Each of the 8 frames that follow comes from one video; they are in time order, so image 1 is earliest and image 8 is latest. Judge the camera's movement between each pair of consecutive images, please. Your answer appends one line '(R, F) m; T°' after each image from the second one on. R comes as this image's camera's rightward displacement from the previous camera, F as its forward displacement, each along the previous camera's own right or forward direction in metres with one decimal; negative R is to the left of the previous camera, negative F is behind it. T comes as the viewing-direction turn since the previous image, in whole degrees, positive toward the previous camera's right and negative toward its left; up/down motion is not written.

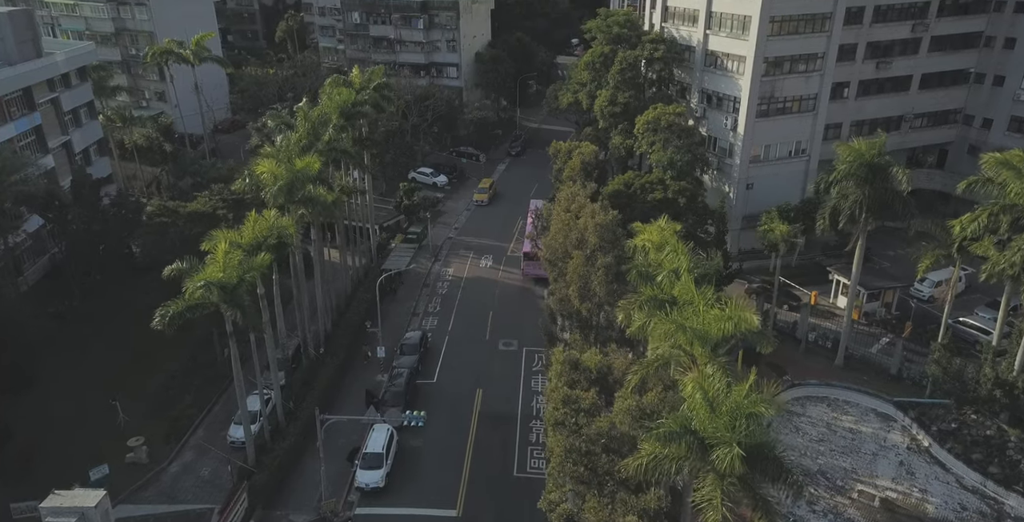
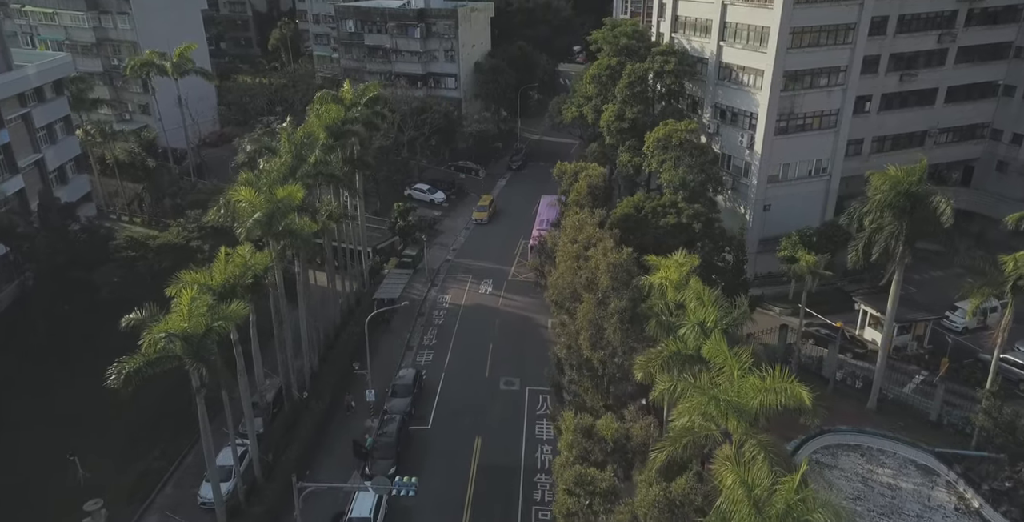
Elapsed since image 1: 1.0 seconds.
(-0.1, +2.8) m; 0°
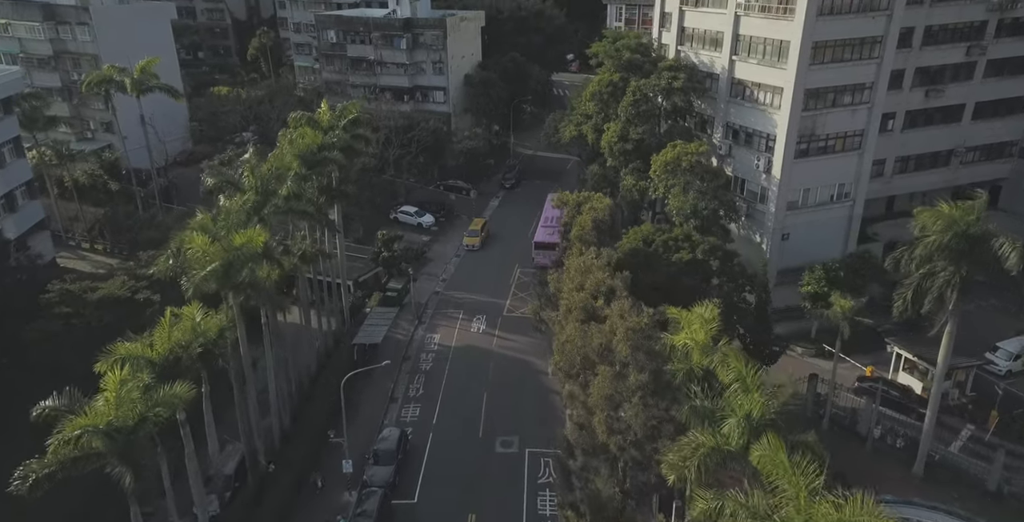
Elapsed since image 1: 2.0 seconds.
(-0.3, +3.8) m; +1°
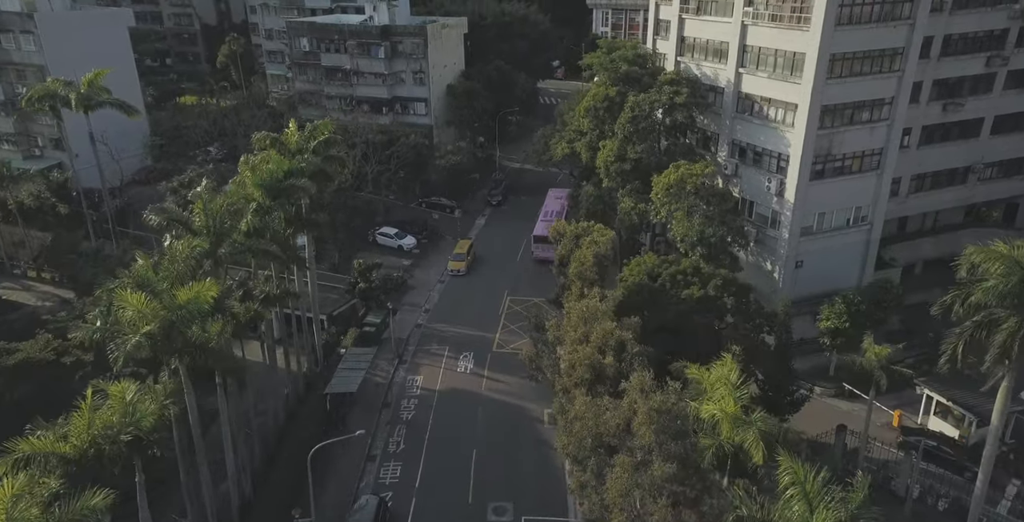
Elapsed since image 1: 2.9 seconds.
(-0.4, +3.5) m; +1°
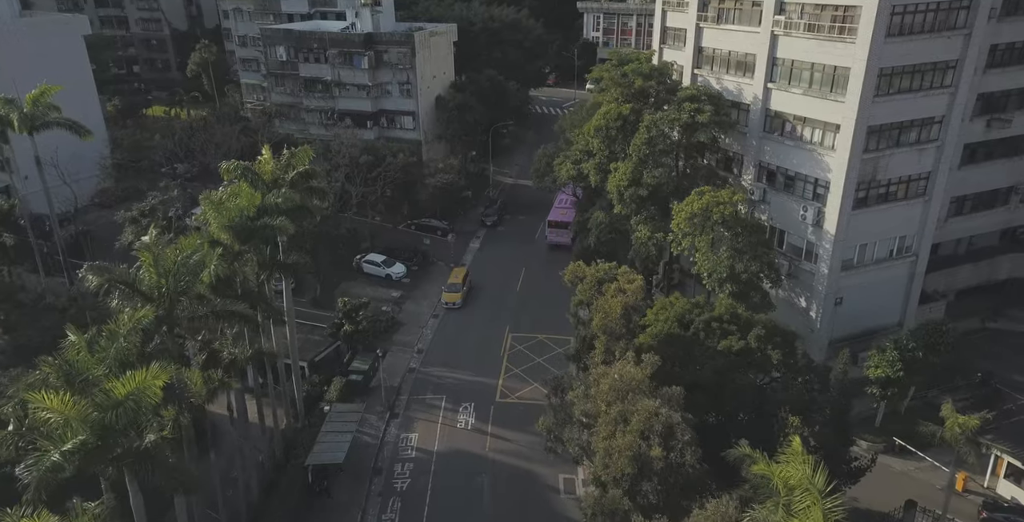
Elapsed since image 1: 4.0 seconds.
(-1.0, +4.1) m; +1°
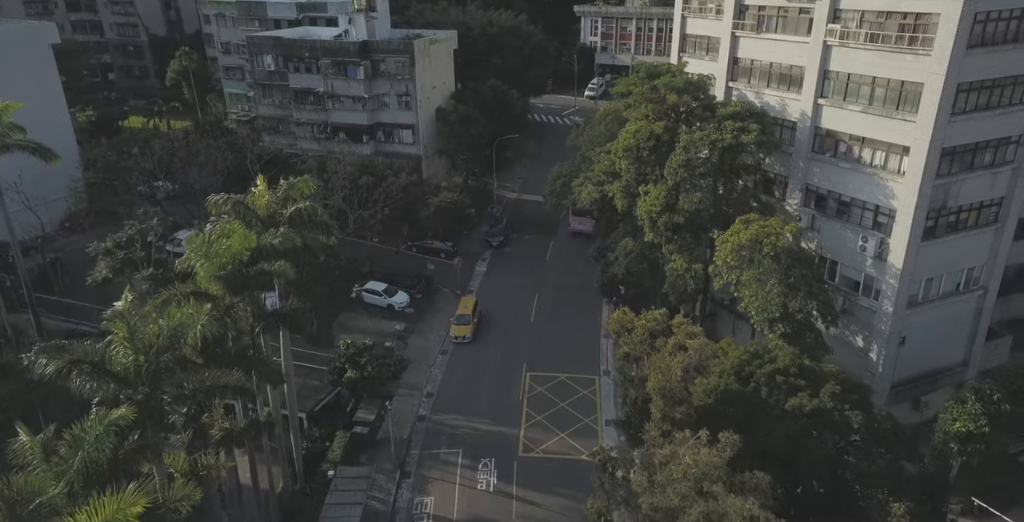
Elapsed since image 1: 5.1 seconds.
(-1.6, +3.6) m; +1°
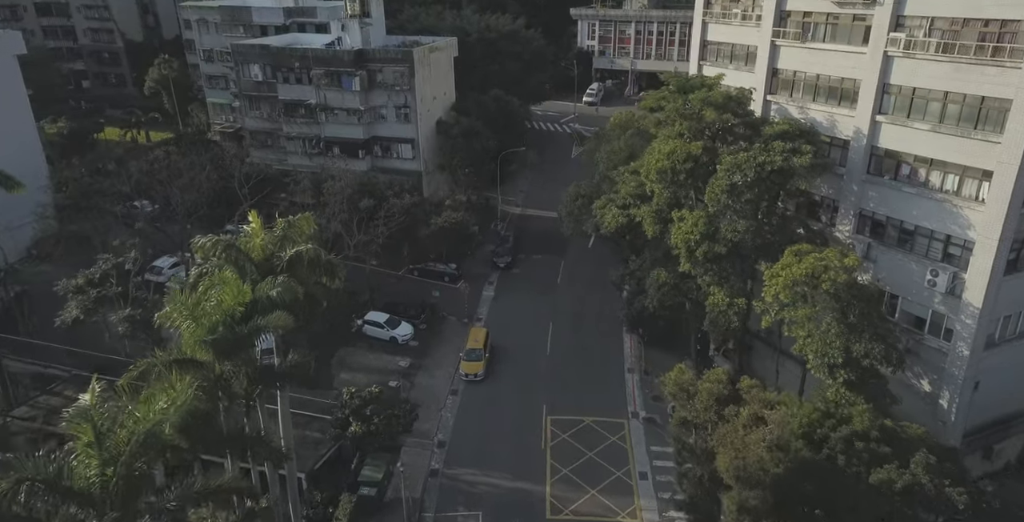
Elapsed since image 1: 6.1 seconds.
(-1.4, +3.3) m; +1°
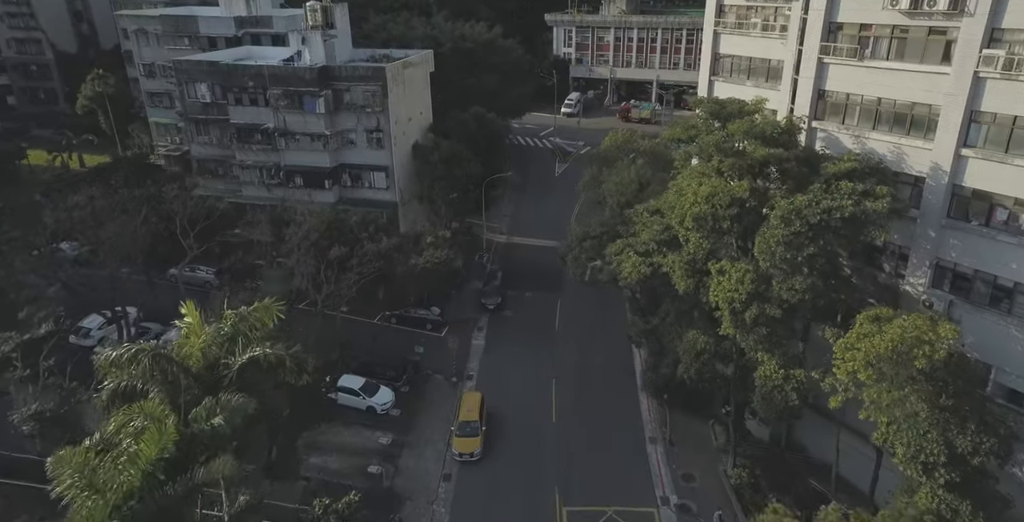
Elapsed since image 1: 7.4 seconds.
(-1.4, +5.4) m; +3°
